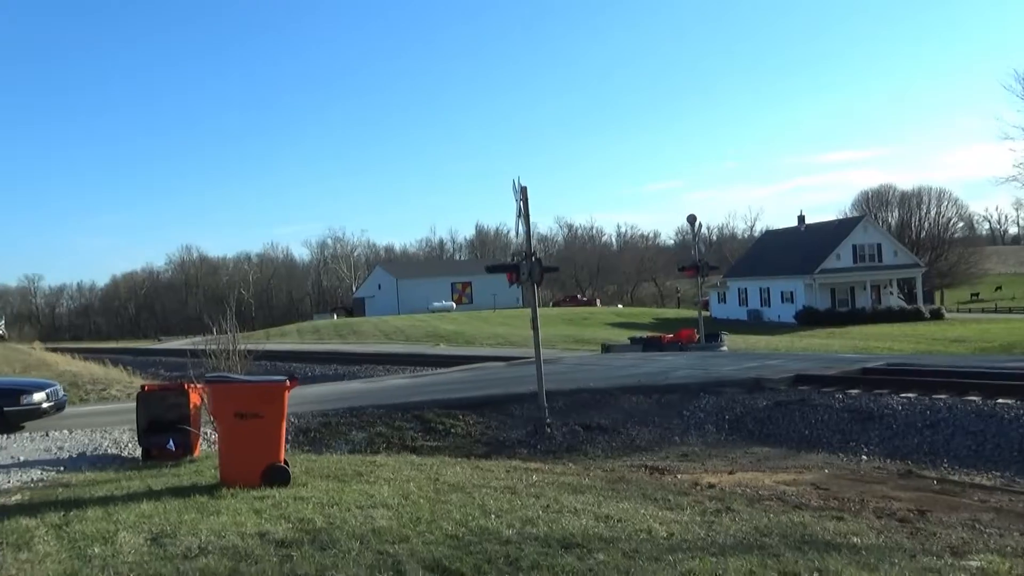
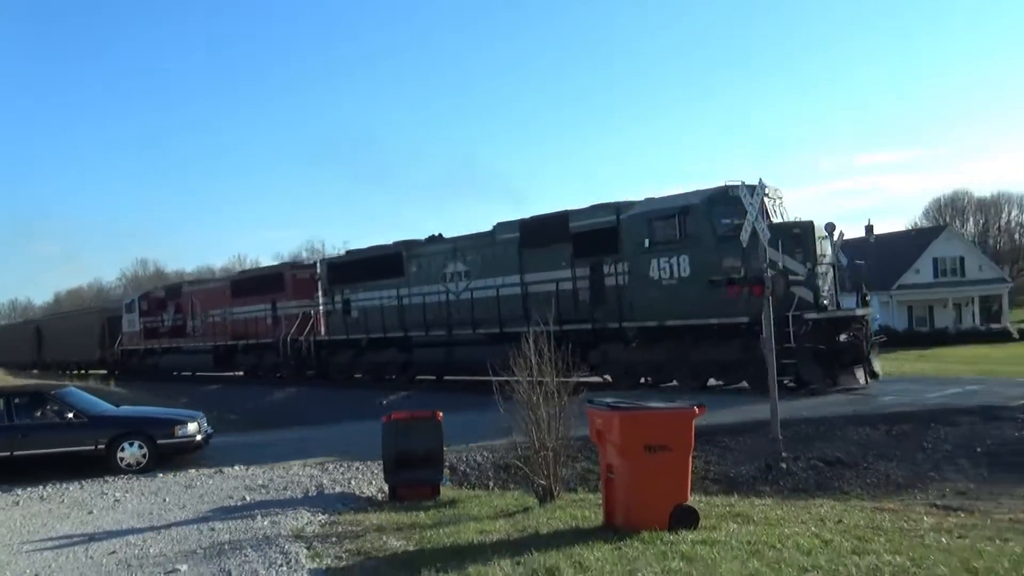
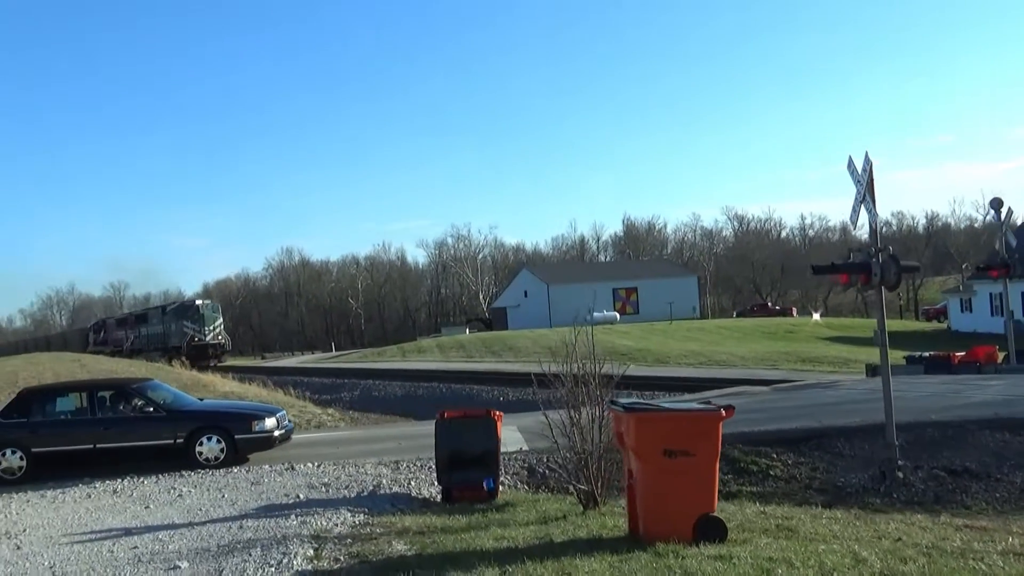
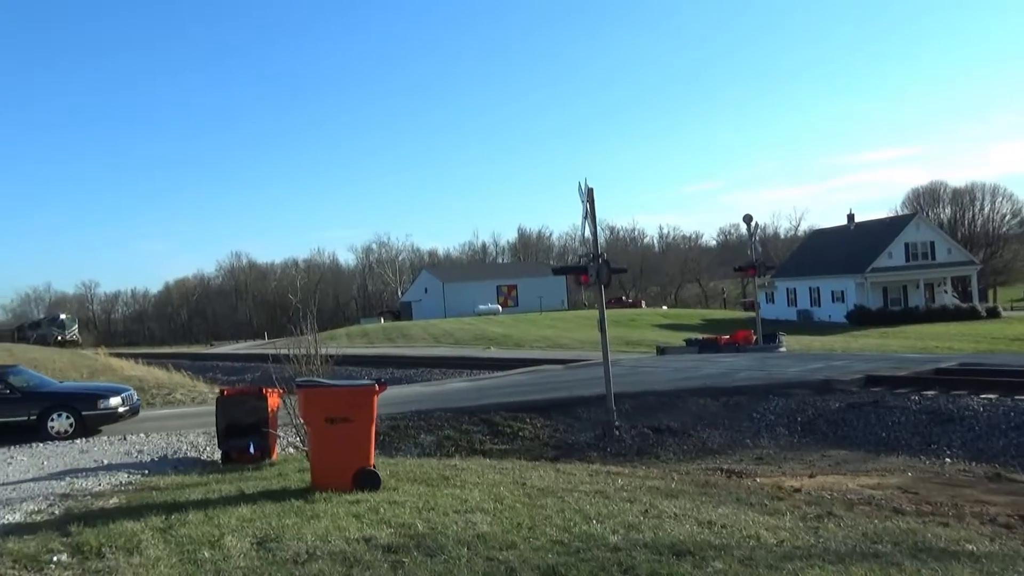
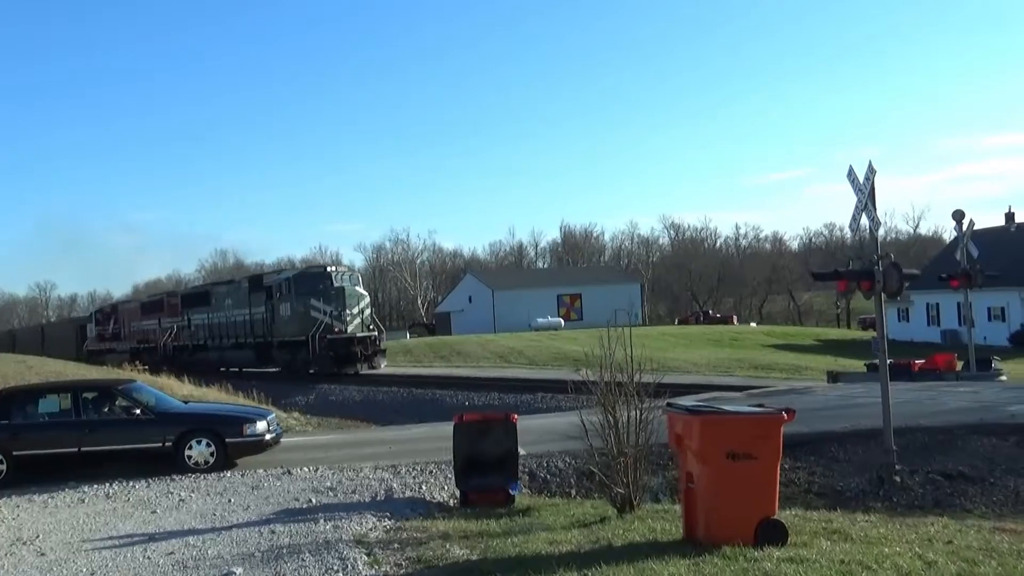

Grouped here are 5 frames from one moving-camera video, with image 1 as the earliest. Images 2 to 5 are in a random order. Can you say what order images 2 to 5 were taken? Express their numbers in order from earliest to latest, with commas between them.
4, 3, 5, 2
